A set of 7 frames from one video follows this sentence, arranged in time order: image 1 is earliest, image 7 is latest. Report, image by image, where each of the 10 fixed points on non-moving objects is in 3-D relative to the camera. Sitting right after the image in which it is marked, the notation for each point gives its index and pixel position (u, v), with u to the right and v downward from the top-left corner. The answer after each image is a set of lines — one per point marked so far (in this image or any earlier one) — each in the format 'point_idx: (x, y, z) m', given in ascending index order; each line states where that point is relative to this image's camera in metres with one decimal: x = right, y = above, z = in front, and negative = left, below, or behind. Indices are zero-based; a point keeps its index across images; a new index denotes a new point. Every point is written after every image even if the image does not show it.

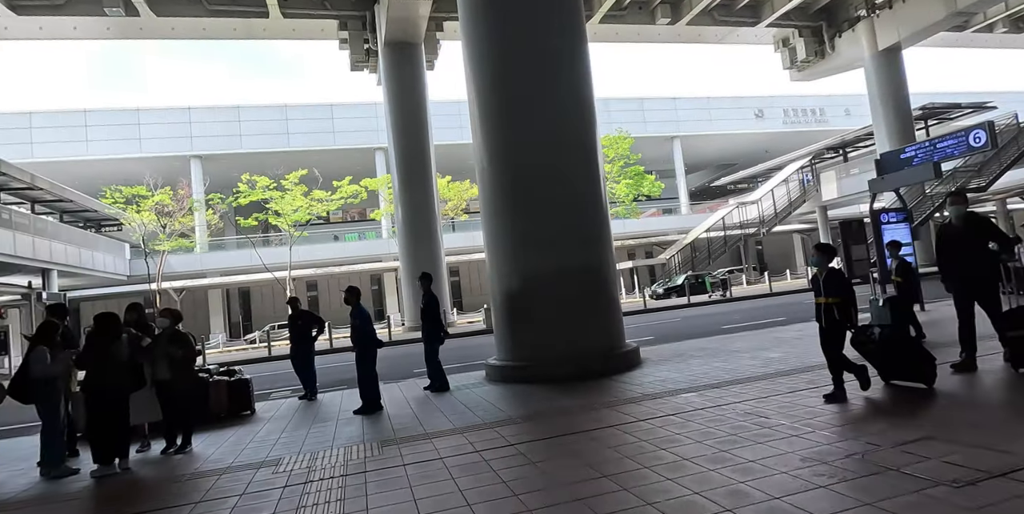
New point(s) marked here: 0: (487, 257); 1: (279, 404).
0: (-0.4, 0.0, +10.0) m
1: (-3.9, -2.5, +9.5) m
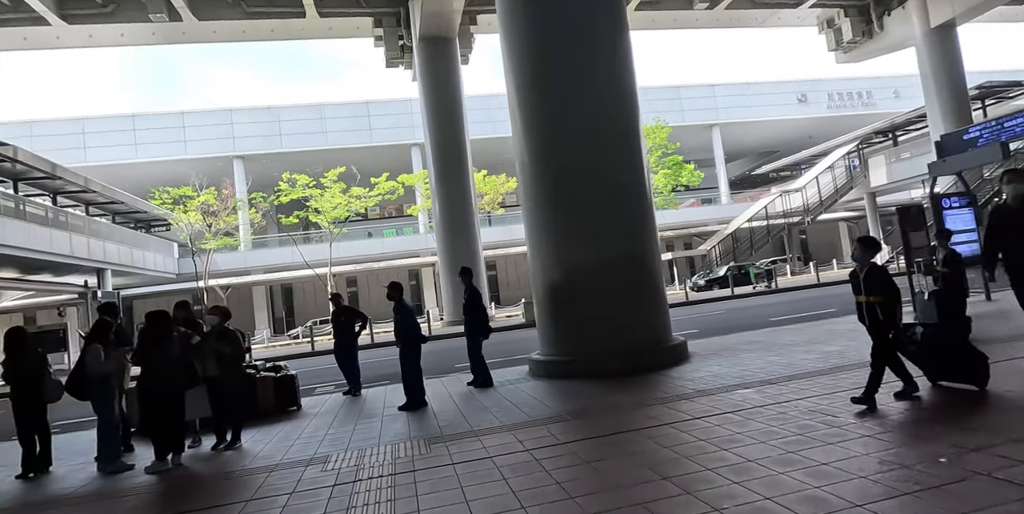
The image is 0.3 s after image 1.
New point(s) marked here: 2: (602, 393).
0: (+0.3, +0.1, +9.8) m
1: (-3.2, -2.4, +9.5) m
2: (+1.2, -1.8, +7.6) m
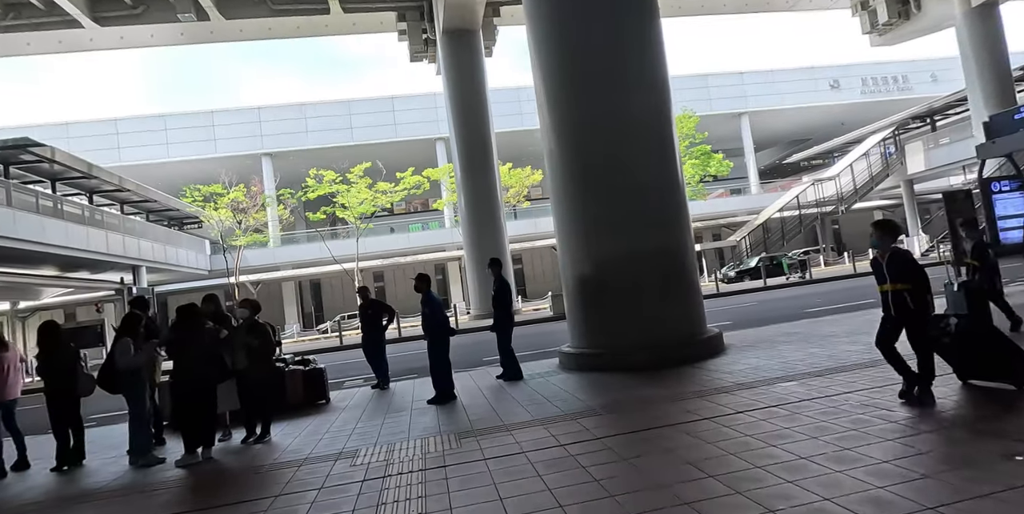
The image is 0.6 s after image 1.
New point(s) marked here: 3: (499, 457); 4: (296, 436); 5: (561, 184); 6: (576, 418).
0: (+0.8, +0.3, +9.6) m
1: (-2.7, -2.3, +9.5) m
2: (+1.6, -1.7, +7.3) m
3: (-0.1, -1.6, +4.7) m
4: (-2.5, -2.1, +6.5) m
5: (+0.8, +1.2, +9.4) m
6: (+0.6, -1.6, +5.7) m
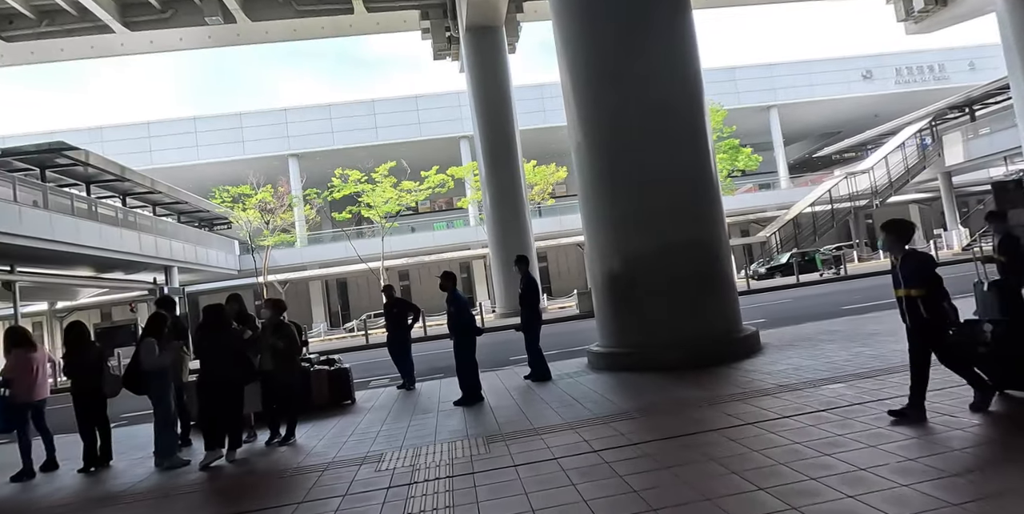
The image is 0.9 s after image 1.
0: (+1.2, +0.3, +9.3) m
1: (-2.2, -2.3, +9.4) m
2: (+2.0, -1.6, +7.0) m
3: (+0.1, -1.6, +4.4) m
4: (-2.1, -2.0, +6.4) m
5: (+1.2, +1.3, +9.1) m
6: (+0.9, -1.6, +5.5) m
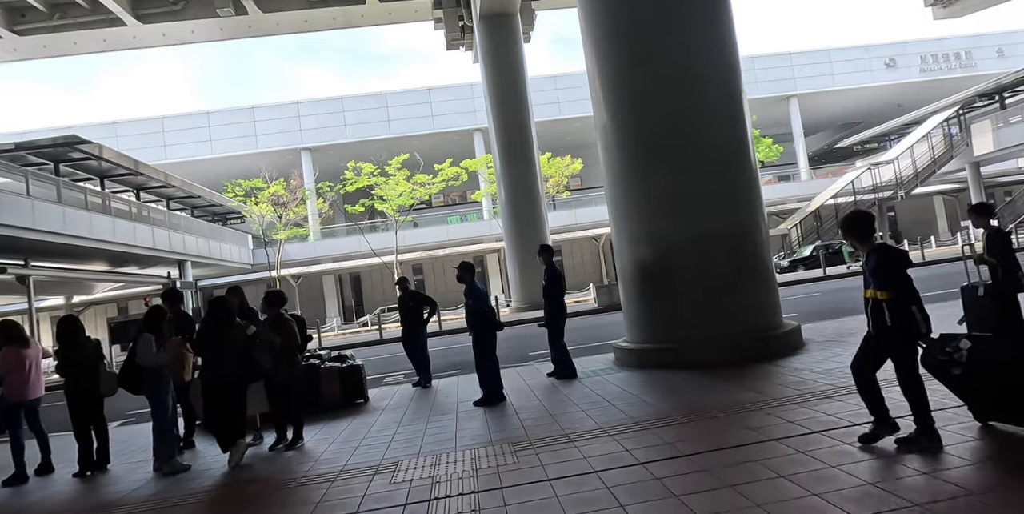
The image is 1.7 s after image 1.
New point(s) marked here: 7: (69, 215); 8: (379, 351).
0: (+1.5, +0.5, +8.7) m
1: (-1.9, -2.1, +8.9) m
2: (+2.3, -1.5, +6.4) m
3: (+0.4, -1.5, +3.9) m
4: (-1.9, -1.9, +5.9) m
5: (+1.6, +1.4, +8.5) m
6: (+1.2, -1.5, +4.9) m
7: (-14.8, +1.4, +18.9) m
8: (-4.1, -2.9, +17.3) m
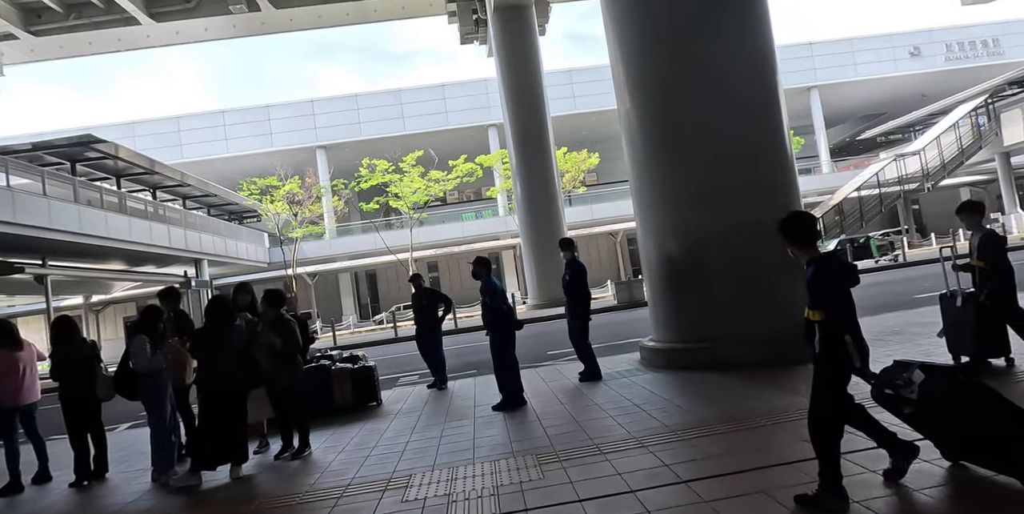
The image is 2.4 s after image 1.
0: (+1.8, +0.6, +8.2) m
1: (-1.6, -2.0, +8.5) m
2: (+2.5, -1.4, +5.9) m
3: (+0.5, -1.5, +3.4) m
4: (-1.7, -1.9, +5.5) m
5: (+1.8, +1.5, +8.0) m
6: (+1.4, -1.4, +4.4) m
7: (-14.2, +1.4, +18.8) m
8: (-3.6, -2.8, +17.0) m
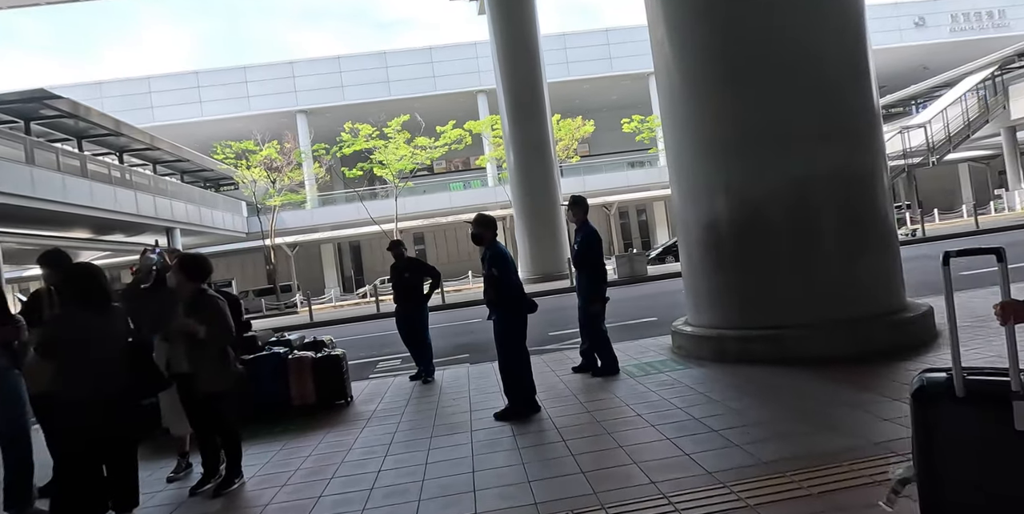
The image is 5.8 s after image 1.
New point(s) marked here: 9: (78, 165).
0: (+1.9, +1.0, +6.6) m
1: (-1.5, -1.6, +6.9) m
2: (+2.6, -1.1, +4.4) m
3: (+0.7, -1.2, +1.9) m
4: (-1.6, -1.5, +3.9) m
5: (+1.9, +1.9, +6.3) m
6: (+1.5, -1.2, +2.9) m
7: (-14.4, +2.5, +16.8) m
8: (-3.7, -1.9, +15.4) m
9: (-14.7, +3.2, +18.7) m
